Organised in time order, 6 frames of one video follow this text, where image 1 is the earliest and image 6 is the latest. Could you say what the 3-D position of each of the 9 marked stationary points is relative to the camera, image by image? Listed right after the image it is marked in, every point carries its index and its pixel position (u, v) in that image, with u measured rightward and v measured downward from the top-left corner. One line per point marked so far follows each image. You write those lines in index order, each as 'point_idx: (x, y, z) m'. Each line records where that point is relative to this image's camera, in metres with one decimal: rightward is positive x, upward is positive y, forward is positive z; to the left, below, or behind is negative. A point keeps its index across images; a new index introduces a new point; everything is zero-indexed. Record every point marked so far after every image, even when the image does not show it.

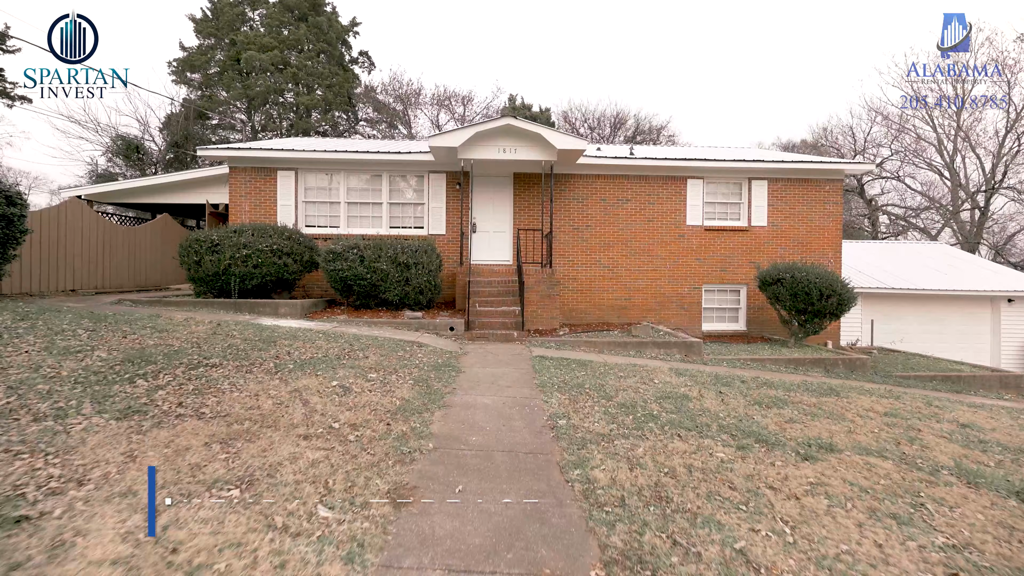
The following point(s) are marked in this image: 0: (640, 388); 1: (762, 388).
0: (+1.2, -0.9, +5.6) m
1: (+2.6, -1.1, +6.5) m
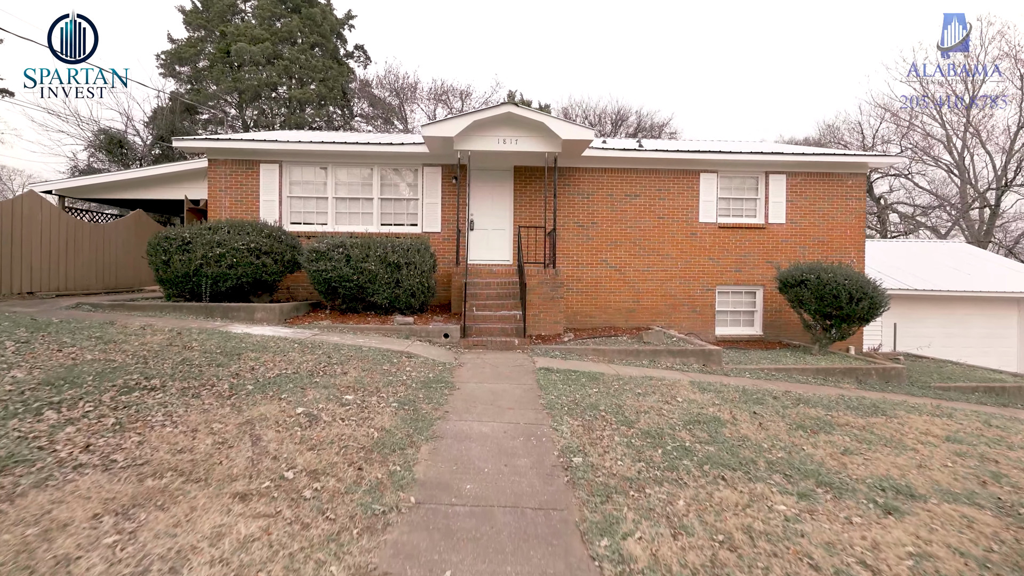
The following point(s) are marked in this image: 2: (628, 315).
0: (+1.2, -1.0, +4.8) m
1: (+2.7, -1.1, +5.7) m
2: (+2.1, -0.5, +11.2) m
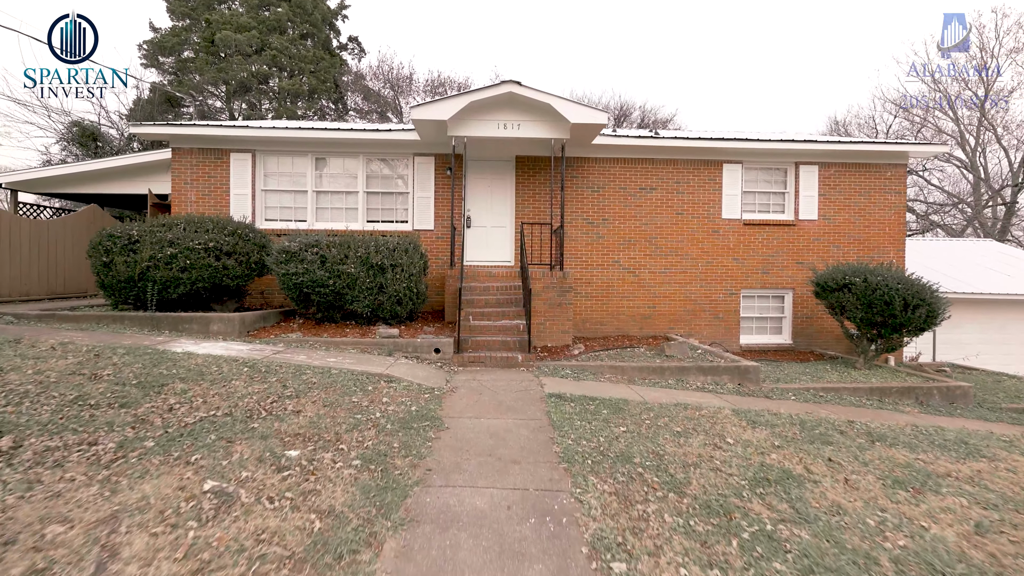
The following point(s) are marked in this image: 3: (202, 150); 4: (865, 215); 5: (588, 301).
0: (+1.2, -1.0, +3.7) m
1: (+2.7, -1.2, +4.6) m
2: (+2.1, -0.6, +10.0) m
3: (-4.9, +2.2, +9.7) m
4: (+5.9, +1.2, +10.3) m
5: (+1.2, -0.2, +9.9) m
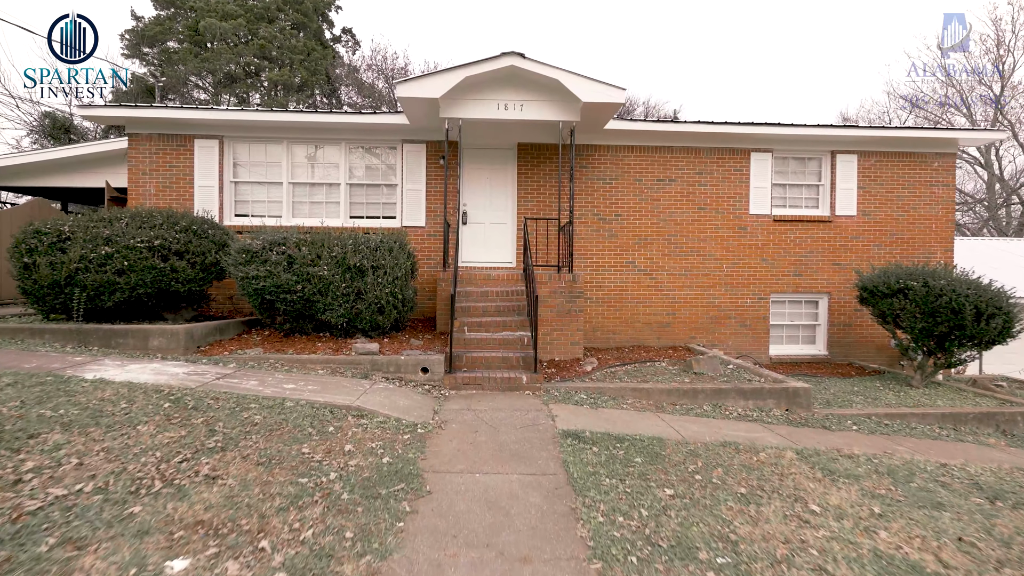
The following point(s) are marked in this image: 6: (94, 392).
0: (+1.2, -1.1, +2.5) m
1: (+2.7, -1.2, +3.4) m
2: (+2.1, -0.6, +8.9) m
3: (-4.8, +2.1, +8.6) m
4: (+5.9, +1.1, +9.2) m
5: (+1.2, -0.3, +8.7) m
6: (-2.5, -0.6, +3.7) m
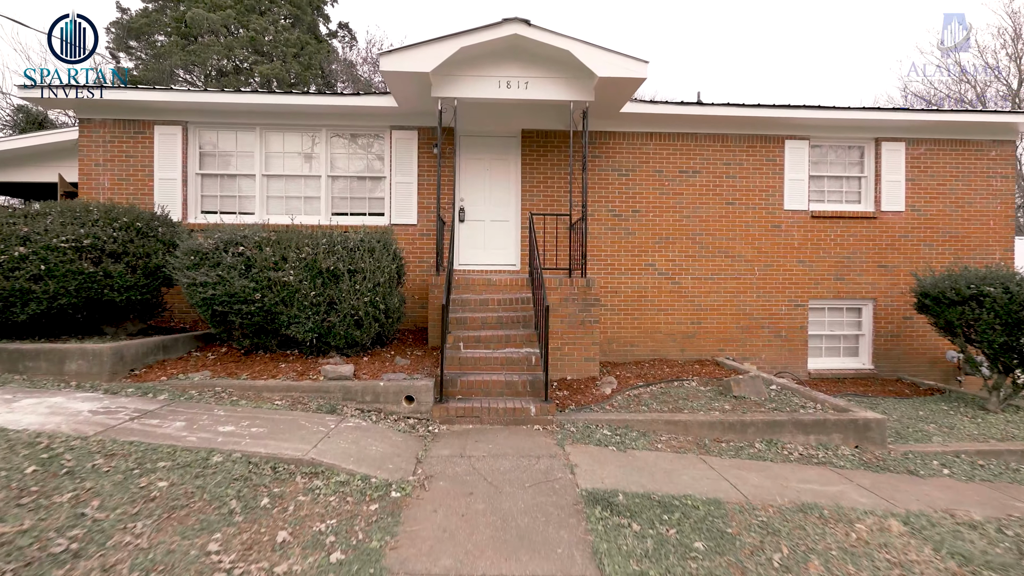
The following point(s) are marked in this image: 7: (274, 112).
0: (+1.3, -1.1, +1.5) m
1: (+2.7, -1.3, +2.4) m
2: (+2.2, -0.7, +7.8) m
3: (-4.8, +2.0, +7.6) m
4: (+5.9, +1.1, +8.1) m
5: (+1.3, -0.3, +7.7) m
6: (-2.5, -0.7, +2.6) m
7: (-2.9, +2.2, +7.6) m
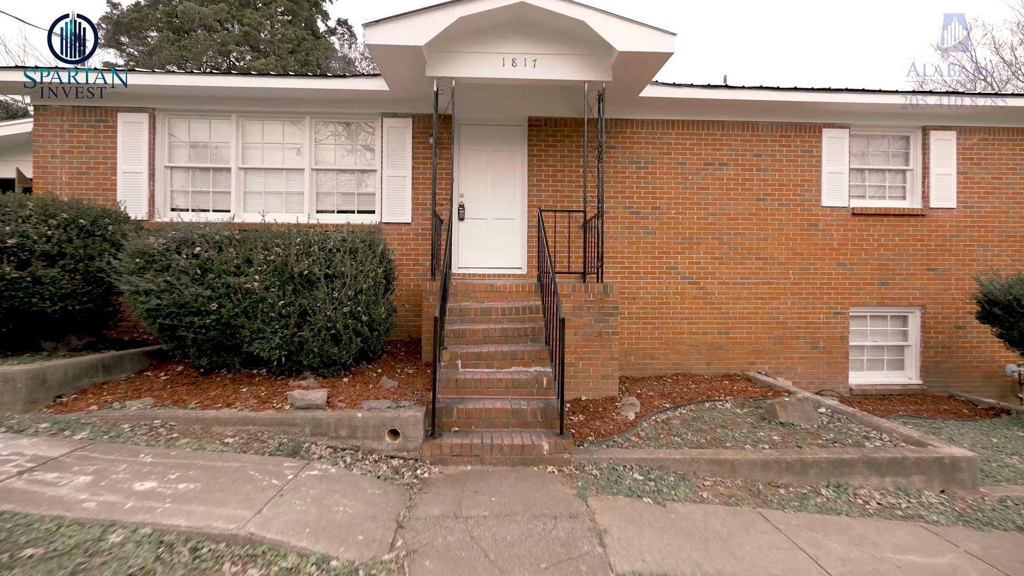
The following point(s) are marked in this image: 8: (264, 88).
0: (+1.3, -1.2, +0.6) m
1: (+2.8, -1.3, +1.5) m
2: (+2.2, -0.8, +7.0) m
3: (-4.7, +1.9, +6.8) m
4: (+6.0, +1.0, +7.3) m
5: (+1.3, -0.4, +6.8) m
6: (-2.4, -0.7, +1.8) m
7: (-2.8, +2.1, +6.8) m
8: (-2.6, +2.1, +6.5) m
